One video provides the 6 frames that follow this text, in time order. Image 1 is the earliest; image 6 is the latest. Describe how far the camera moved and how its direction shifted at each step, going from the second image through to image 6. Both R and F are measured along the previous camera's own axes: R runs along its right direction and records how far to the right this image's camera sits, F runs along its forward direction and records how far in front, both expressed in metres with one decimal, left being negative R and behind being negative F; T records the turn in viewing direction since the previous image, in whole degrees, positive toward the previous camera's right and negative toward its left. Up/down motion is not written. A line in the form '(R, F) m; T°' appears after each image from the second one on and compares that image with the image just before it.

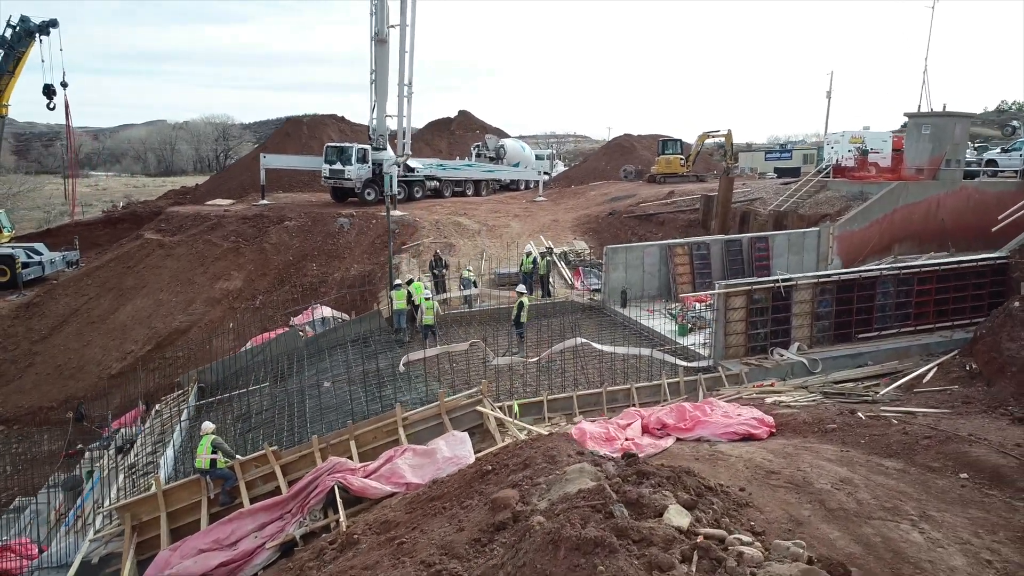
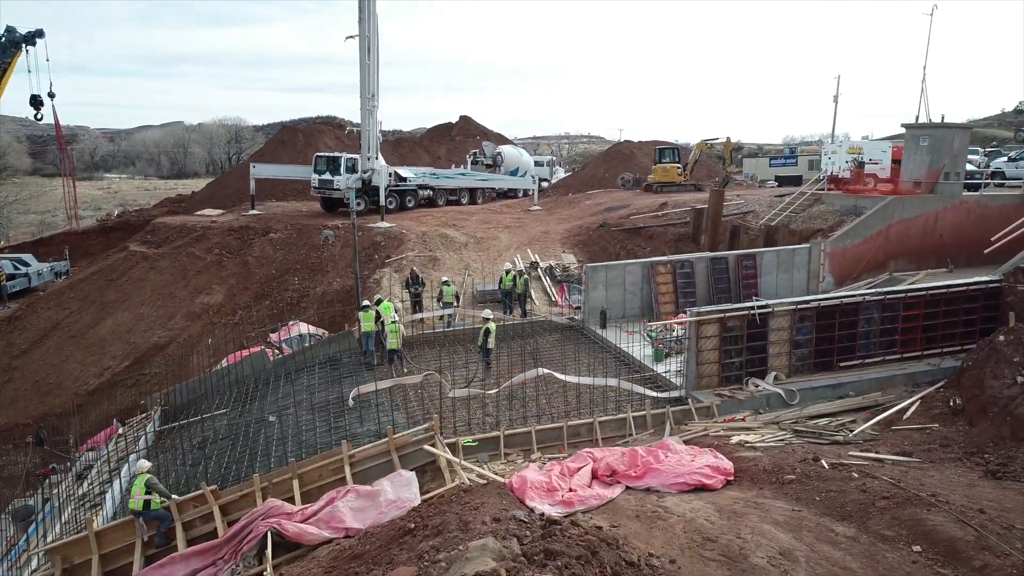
(+0.7, +0.4) m; -1°
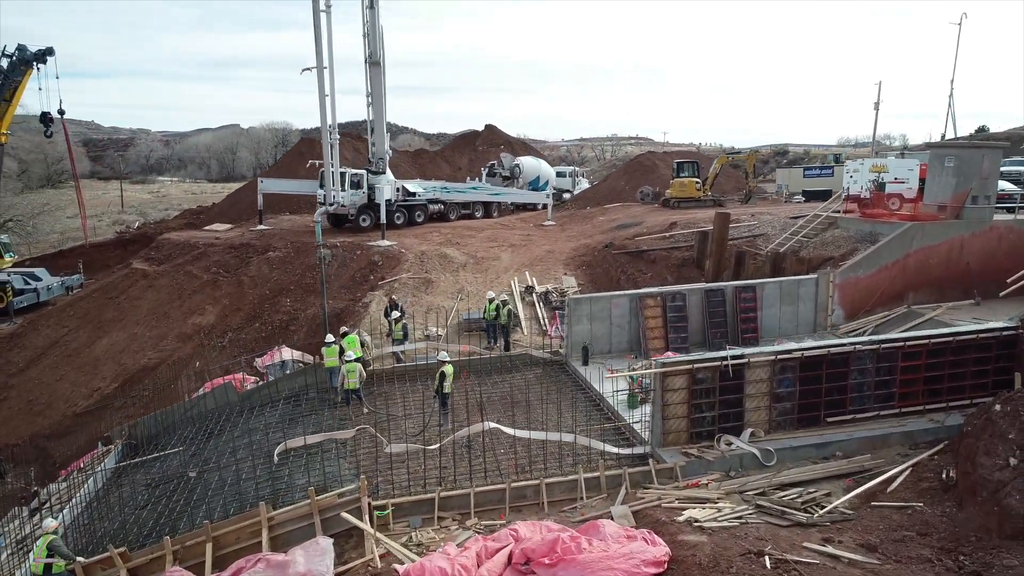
(+1.1, +0.7) m; -4°
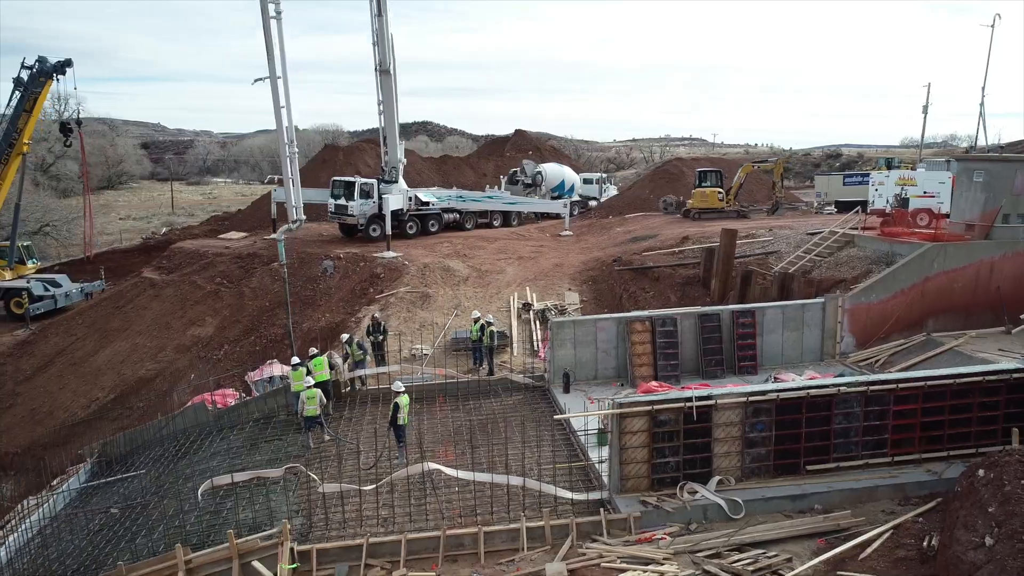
(+1.1, +0.6) m; -4°
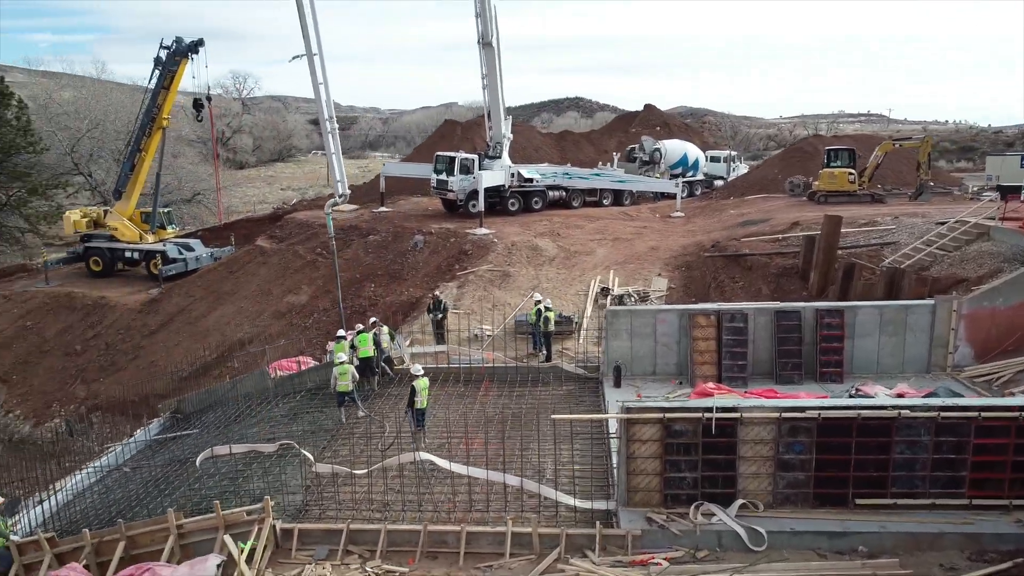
(+1.4, +0.7) m; -12°
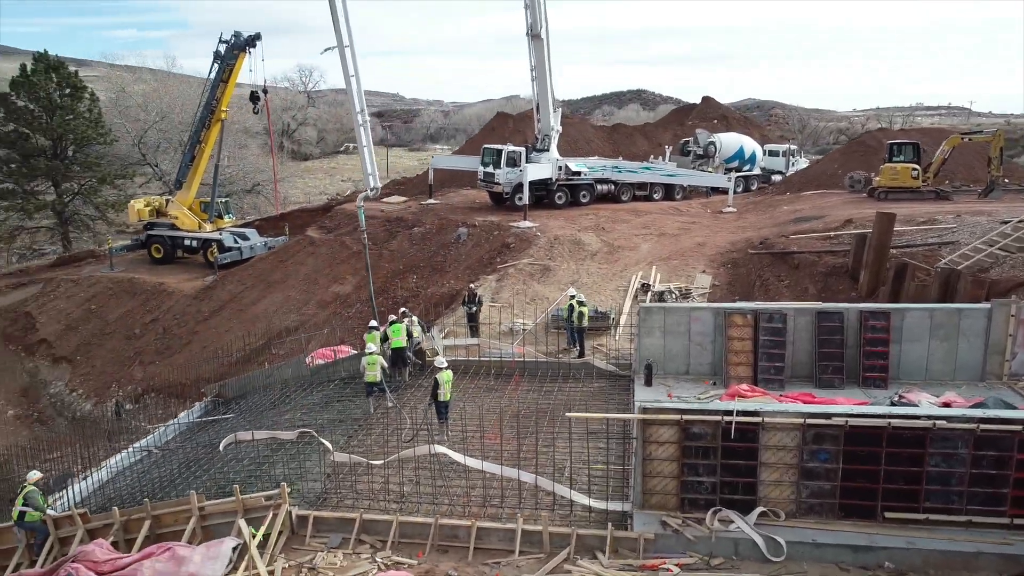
(+0.4, +0.1) m; -5°
